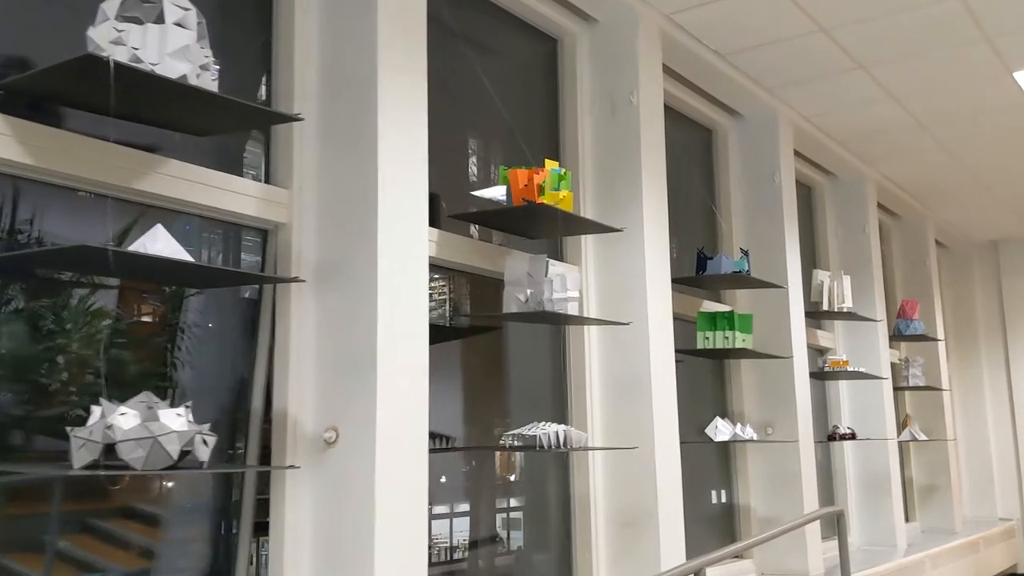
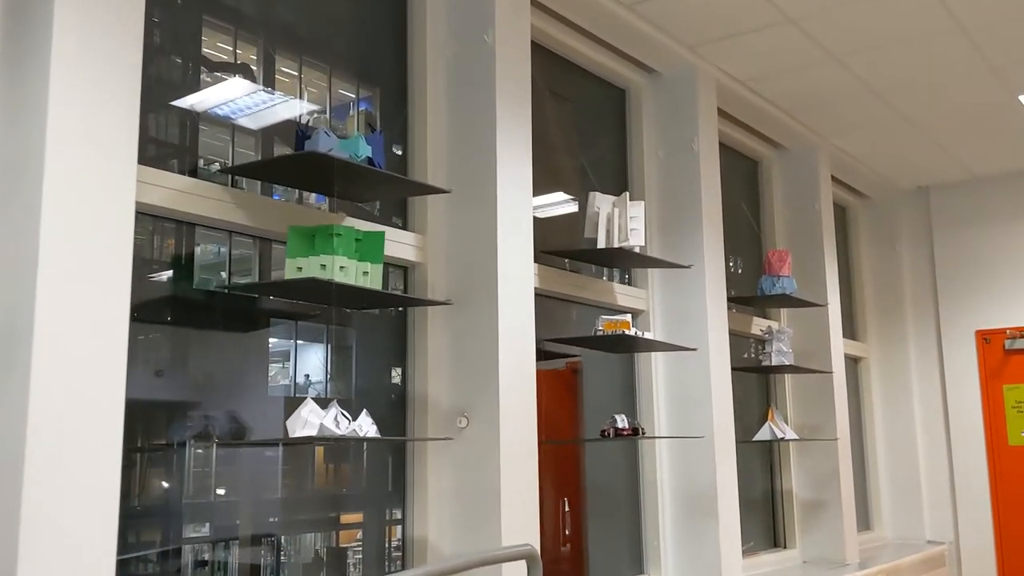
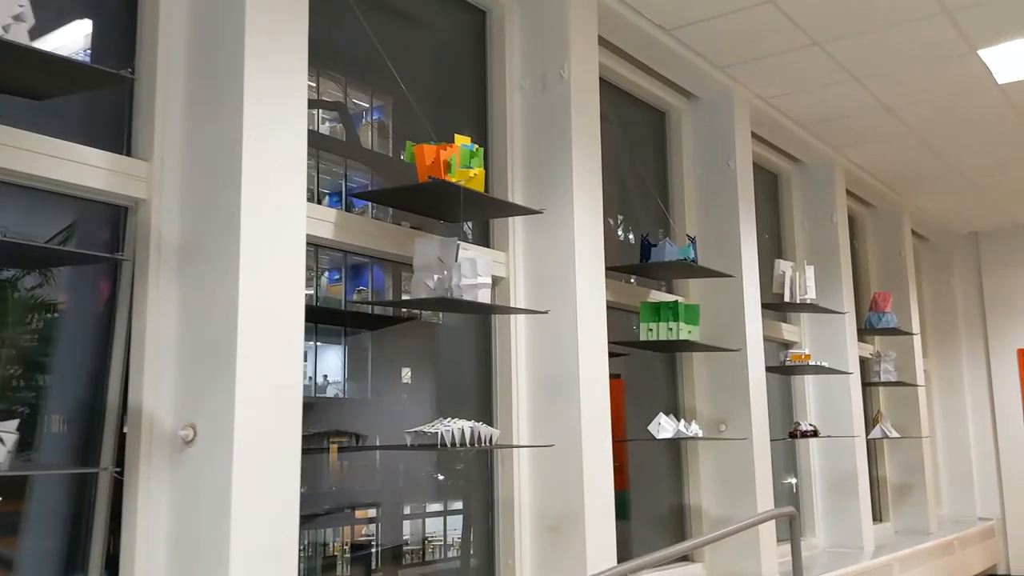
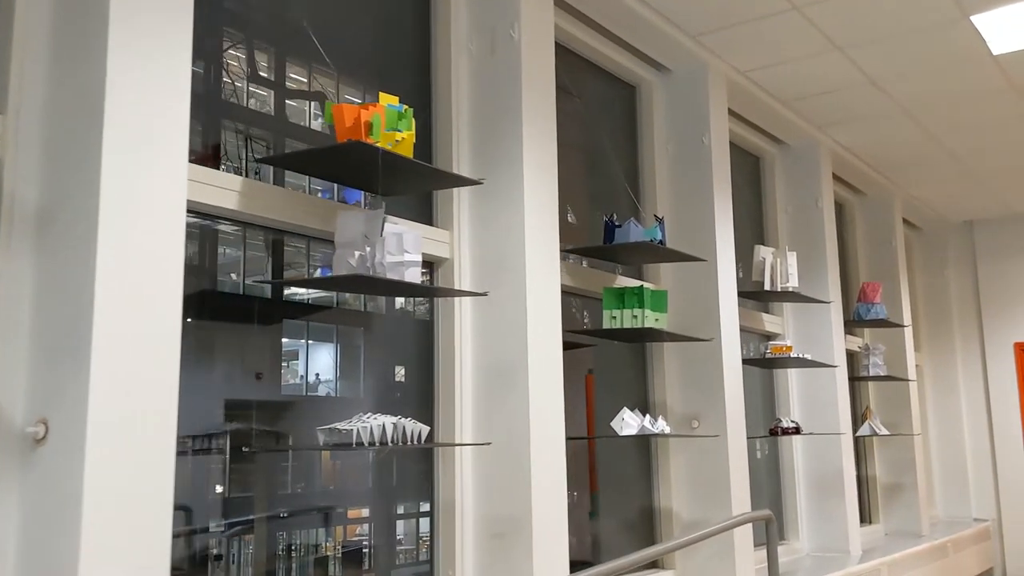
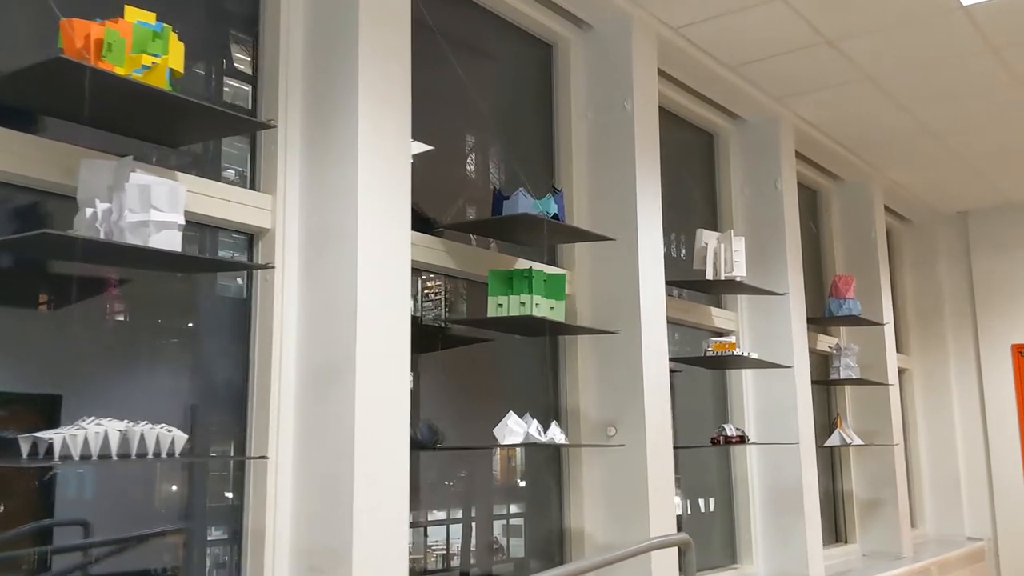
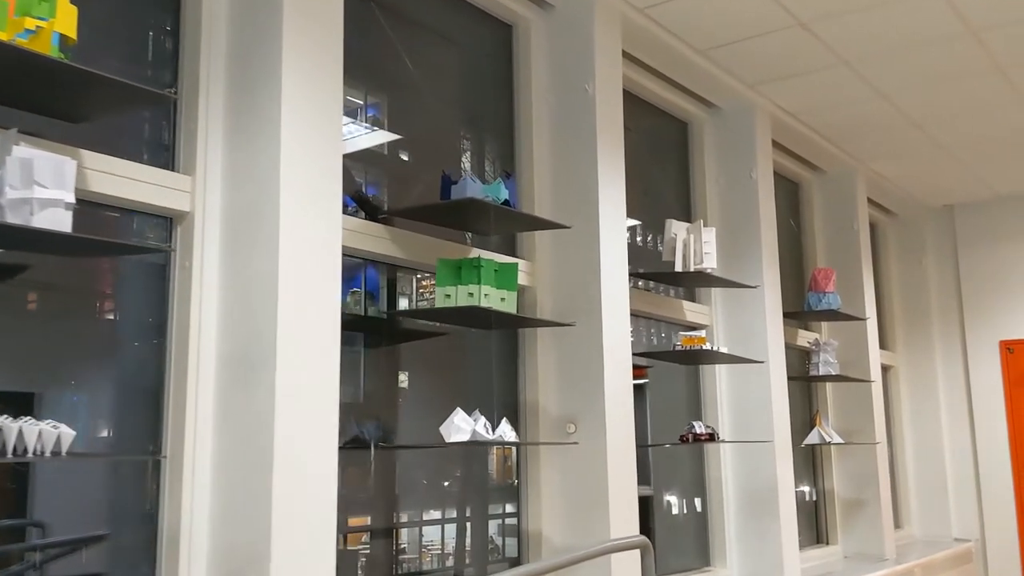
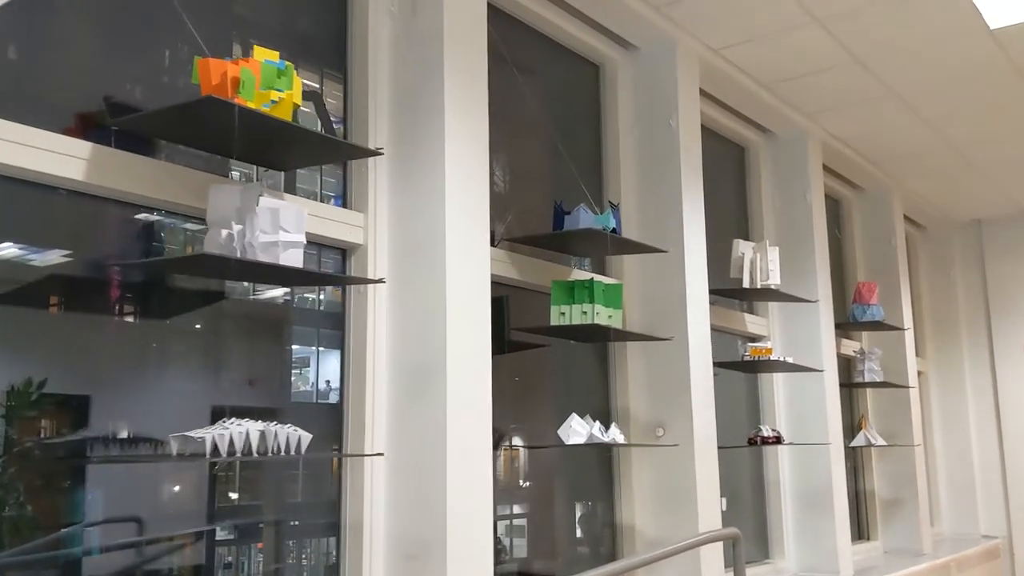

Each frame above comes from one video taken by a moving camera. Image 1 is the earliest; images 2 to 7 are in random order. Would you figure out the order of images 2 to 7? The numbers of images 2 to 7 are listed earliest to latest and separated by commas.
3, 4, 7, 5, 6, 2
